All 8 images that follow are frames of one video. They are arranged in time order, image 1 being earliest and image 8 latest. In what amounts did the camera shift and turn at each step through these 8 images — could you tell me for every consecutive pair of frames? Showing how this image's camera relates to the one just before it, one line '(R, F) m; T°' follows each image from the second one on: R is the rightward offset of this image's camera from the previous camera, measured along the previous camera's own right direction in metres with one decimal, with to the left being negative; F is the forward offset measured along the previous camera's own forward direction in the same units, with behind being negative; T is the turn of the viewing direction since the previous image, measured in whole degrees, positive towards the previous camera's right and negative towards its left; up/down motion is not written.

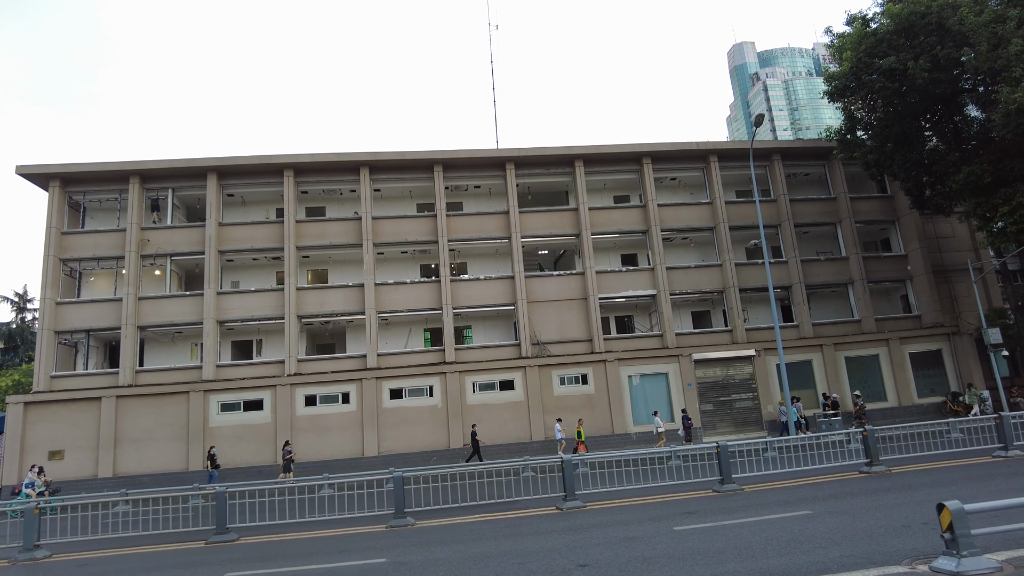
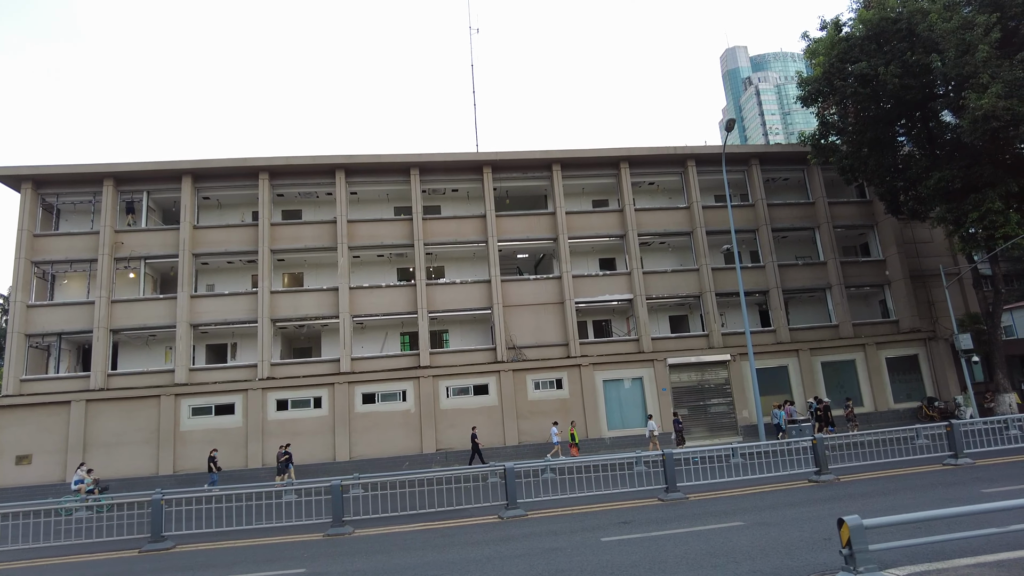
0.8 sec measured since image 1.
(+0.9, +0.1) m; 0°
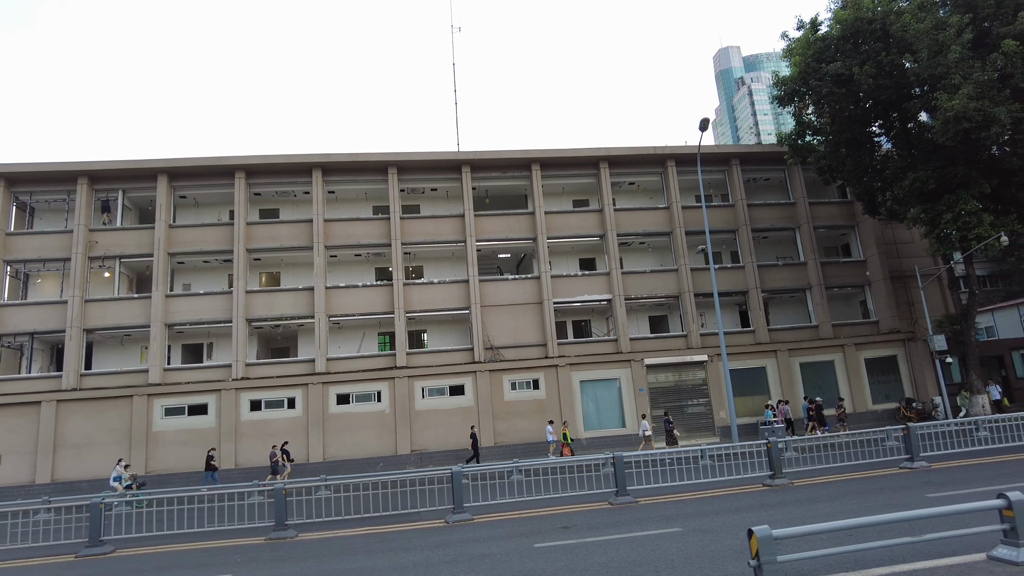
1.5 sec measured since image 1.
(+0.8, +0.1) m; 0°
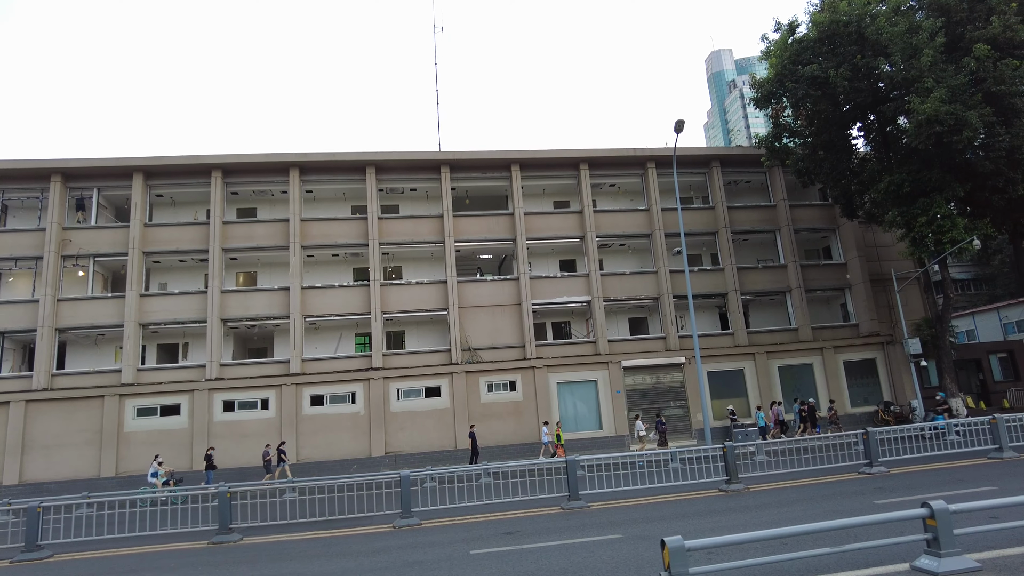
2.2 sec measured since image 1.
(+0.7, +0.1) m; 0°
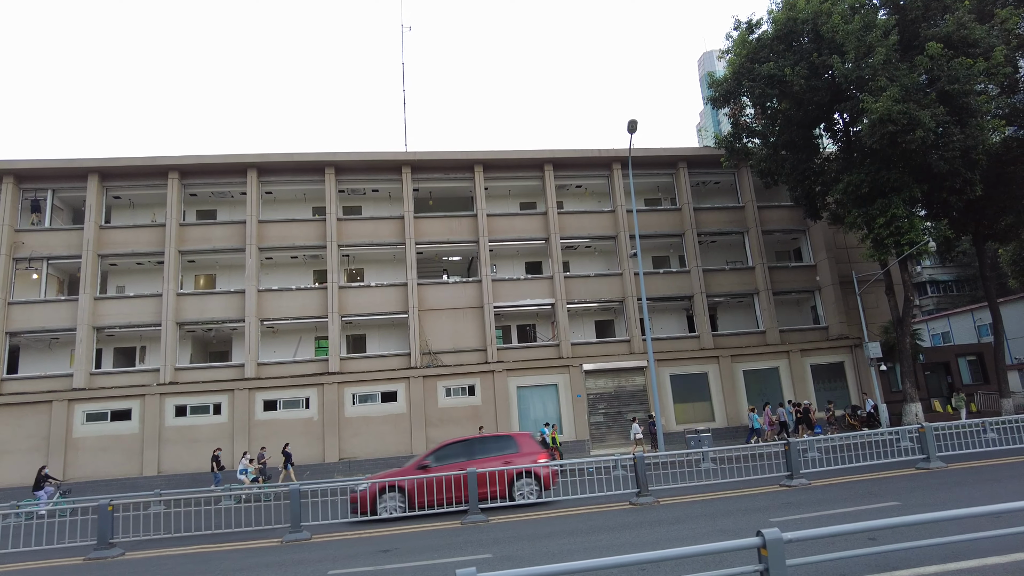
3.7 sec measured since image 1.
(+1.6, +0.4) m; 0°
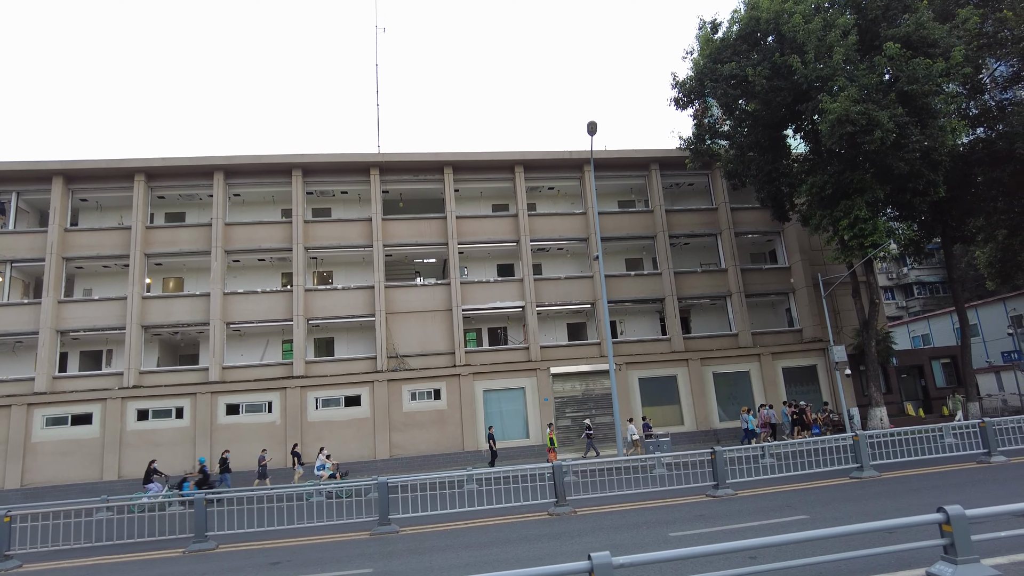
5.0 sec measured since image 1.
(+1.4, +0.2) m; 0°
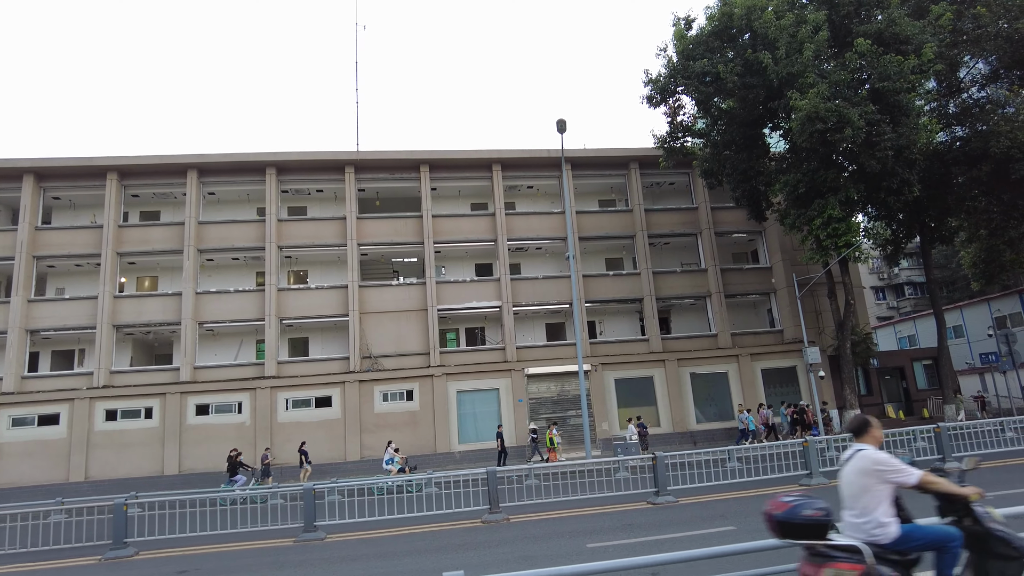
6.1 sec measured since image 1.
(+1.1, +0.3) m; 0°
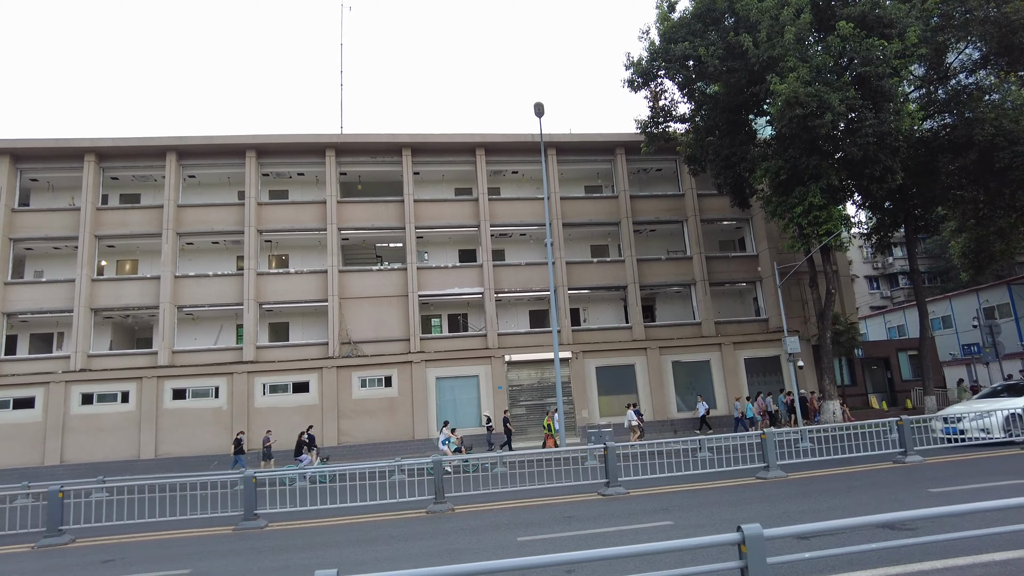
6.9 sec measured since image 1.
(+0.8, +0.3) m; 0°
